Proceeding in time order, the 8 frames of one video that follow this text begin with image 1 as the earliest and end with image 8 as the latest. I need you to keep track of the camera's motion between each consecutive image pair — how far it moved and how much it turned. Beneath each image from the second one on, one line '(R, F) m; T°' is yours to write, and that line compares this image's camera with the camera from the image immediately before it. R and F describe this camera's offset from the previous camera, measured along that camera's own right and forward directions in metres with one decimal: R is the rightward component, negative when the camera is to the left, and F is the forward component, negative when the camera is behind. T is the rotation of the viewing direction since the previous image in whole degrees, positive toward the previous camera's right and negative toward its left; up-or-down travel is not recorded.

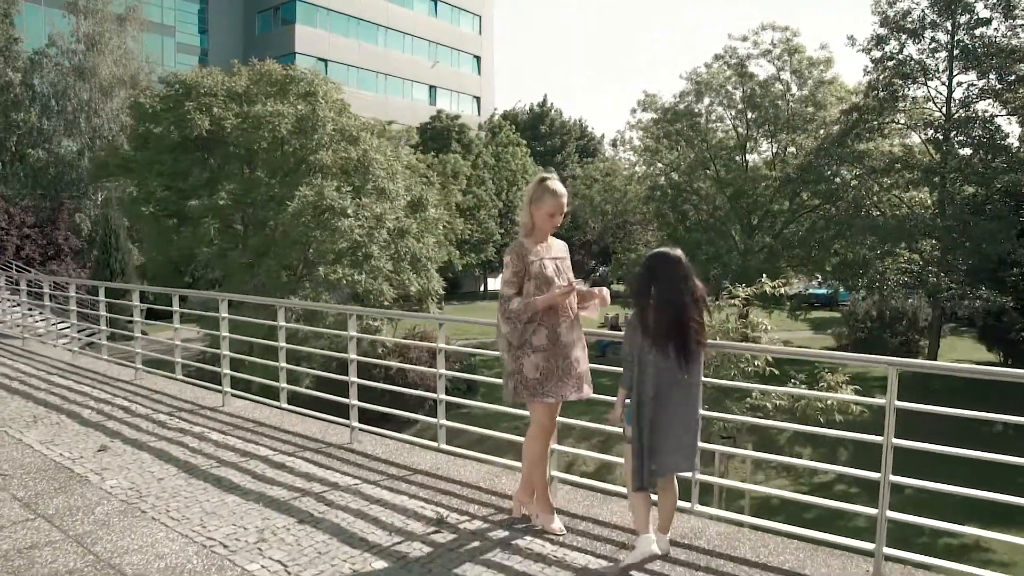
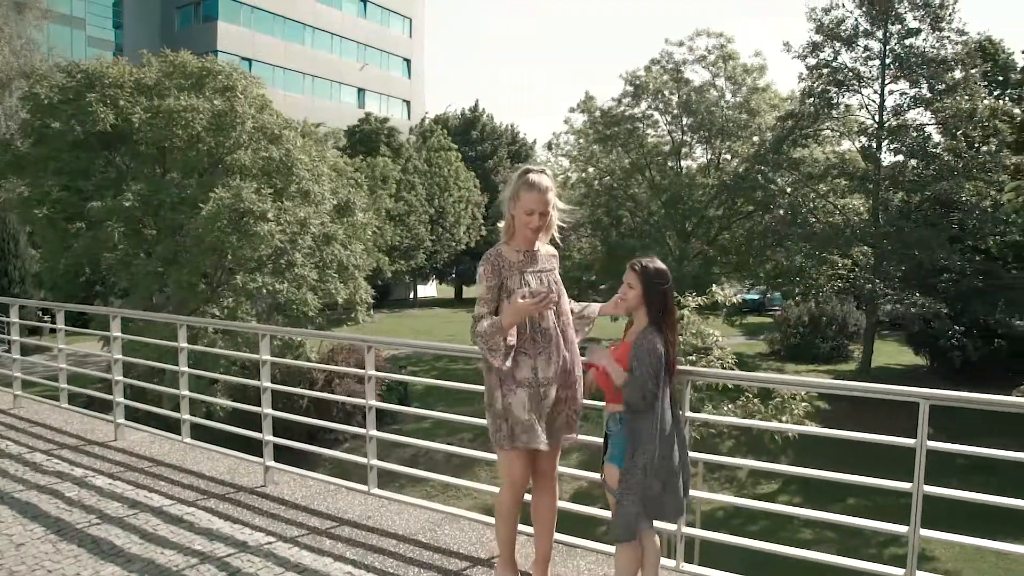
(-0.1, +0.6) m; +5°
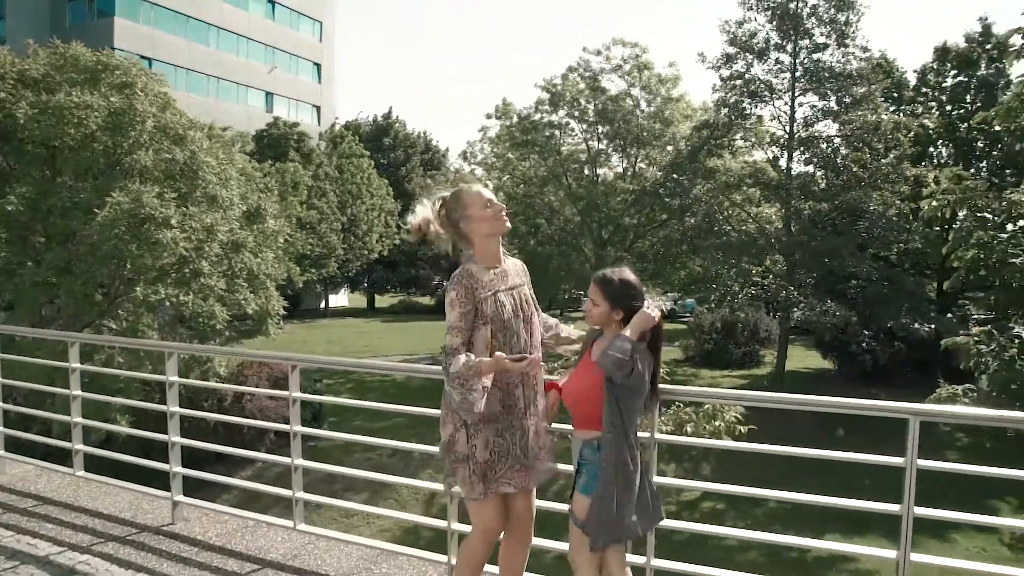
(-0.1, +0.3) m; +6°
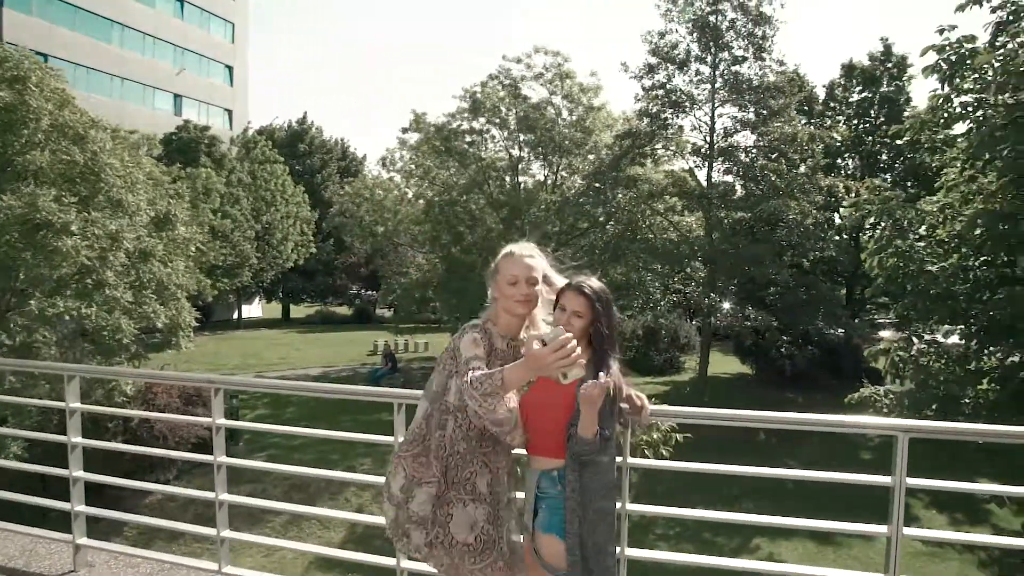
(-0.1, +0.3) m; +6°
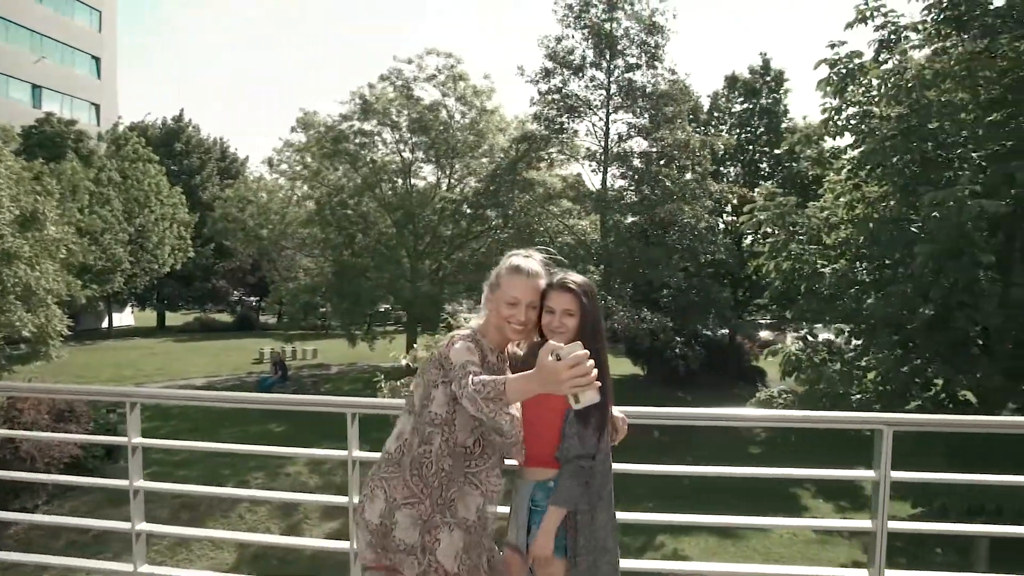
(-0.2, +0.2) m; +8°
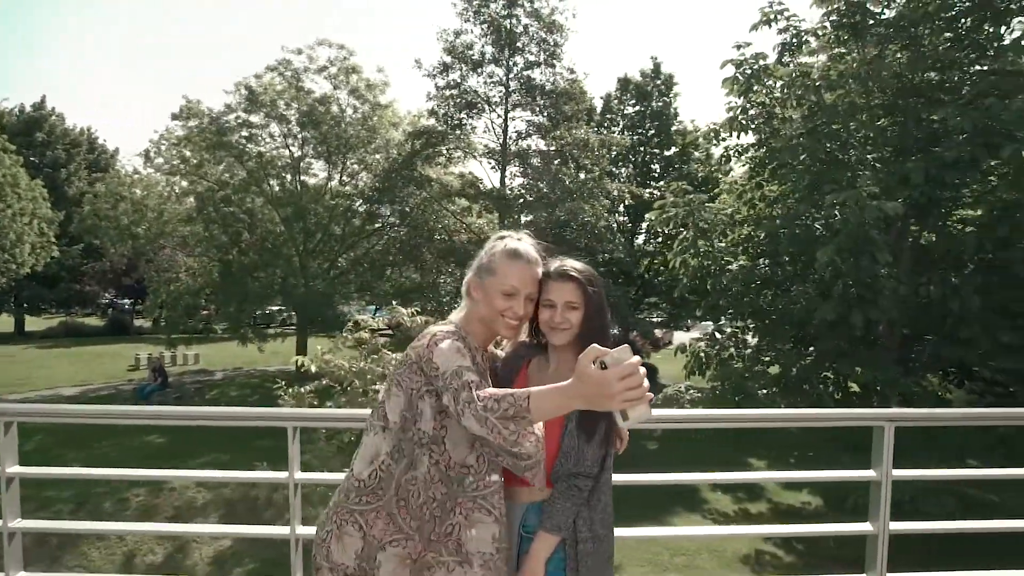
(-0.2, +0.3) m; +8°
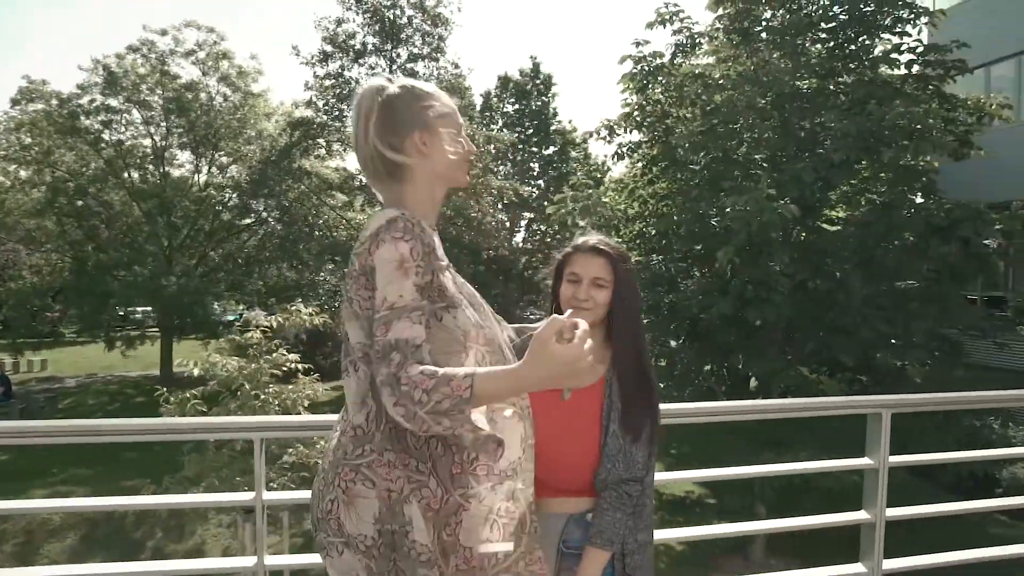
(-0.3, +0.2) m; +9°
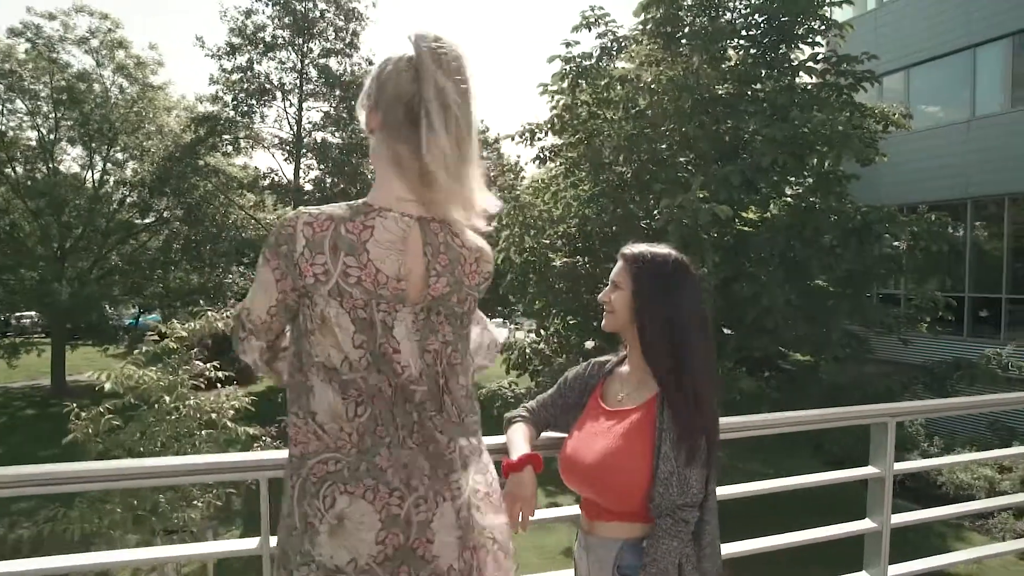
(-0.2, +0.1) m; +7°
